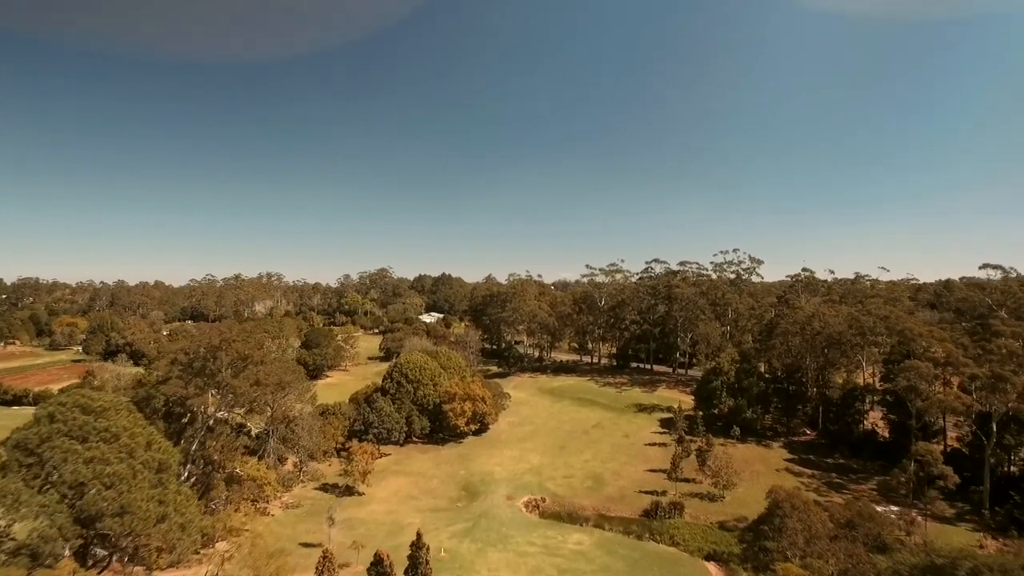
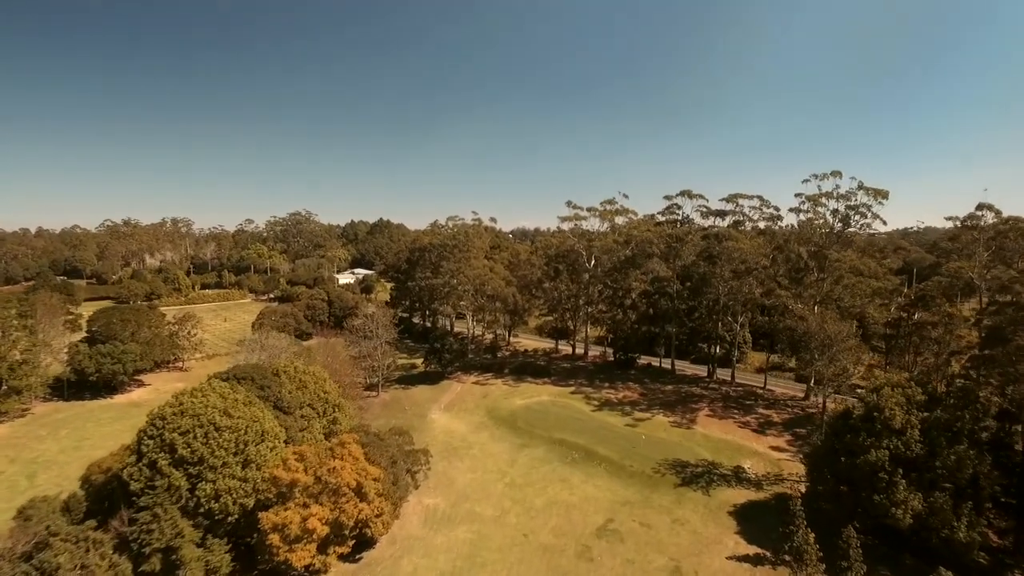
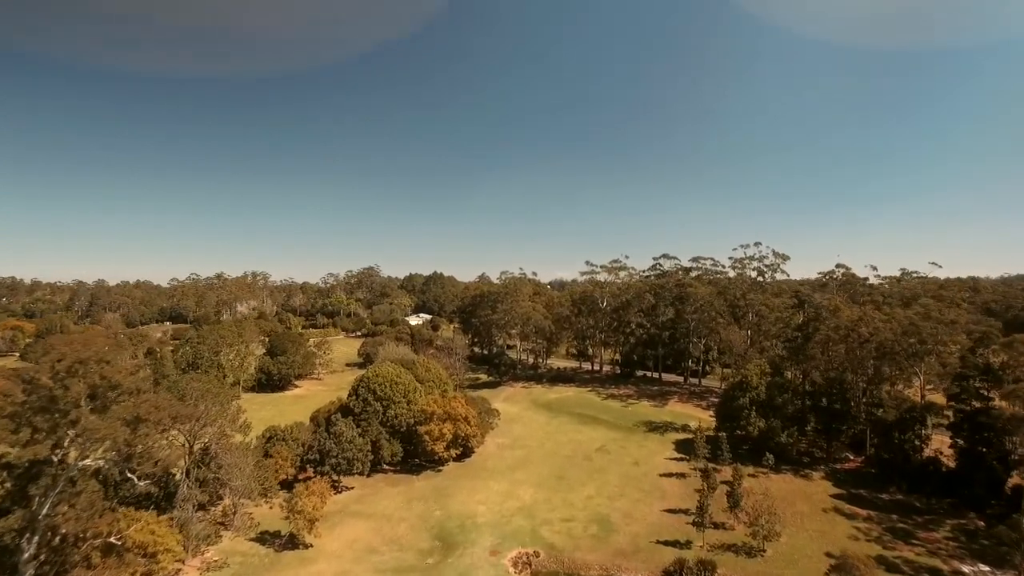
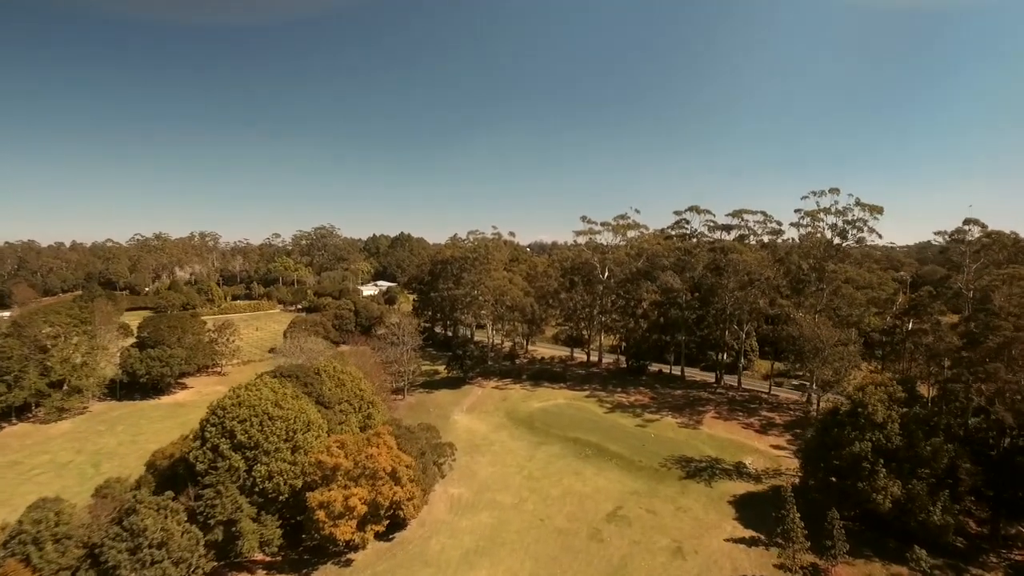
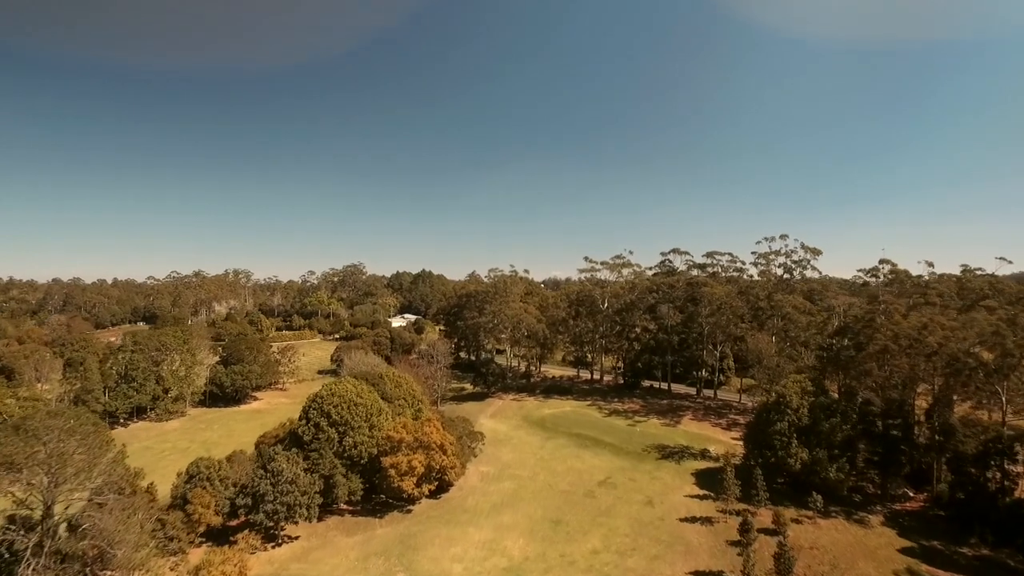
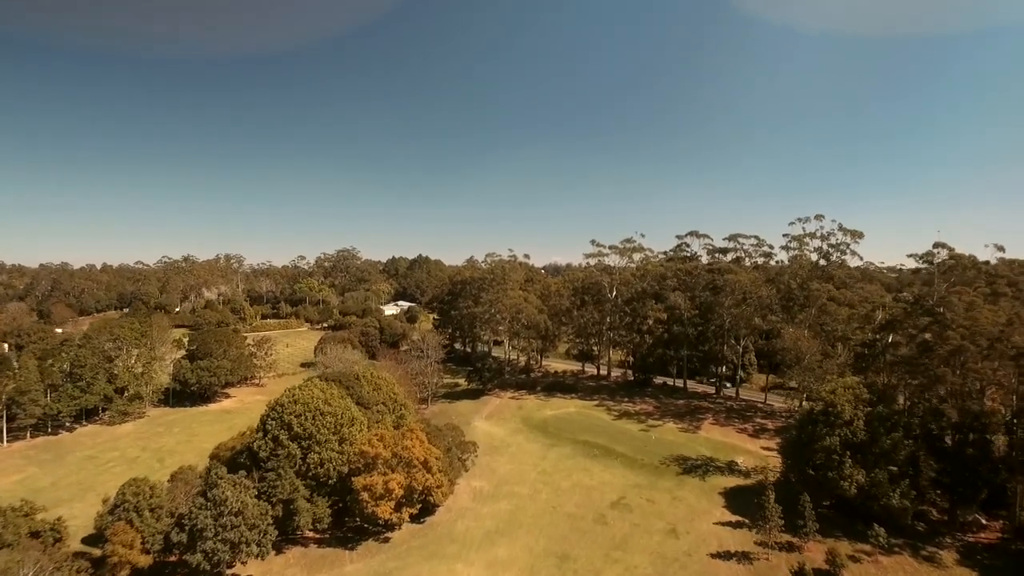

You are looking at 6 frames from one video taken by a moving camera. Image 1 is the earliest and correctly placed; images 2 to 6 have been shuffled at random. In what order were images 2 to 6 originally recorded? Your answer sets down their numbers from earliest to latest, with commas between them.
3, 5, 6, 4, 2
